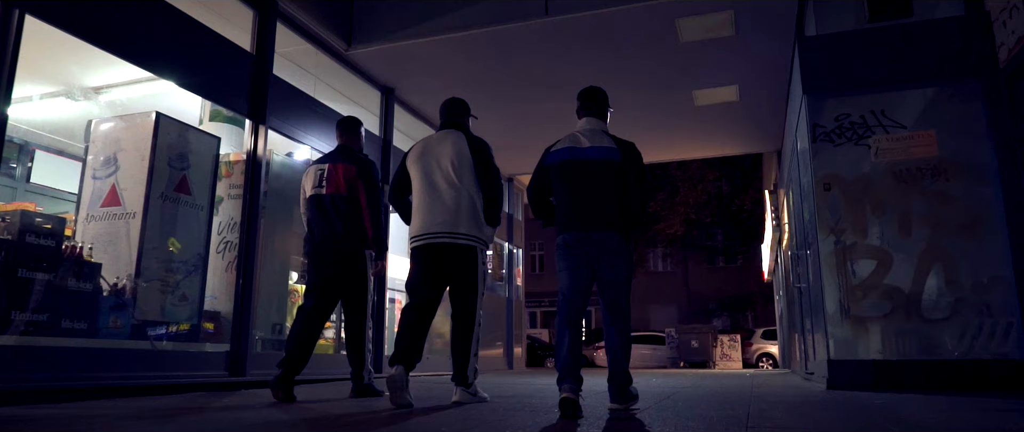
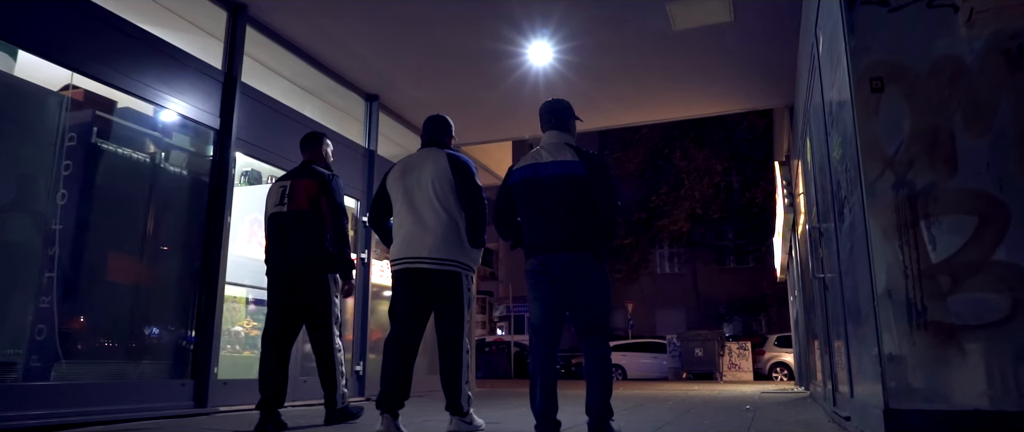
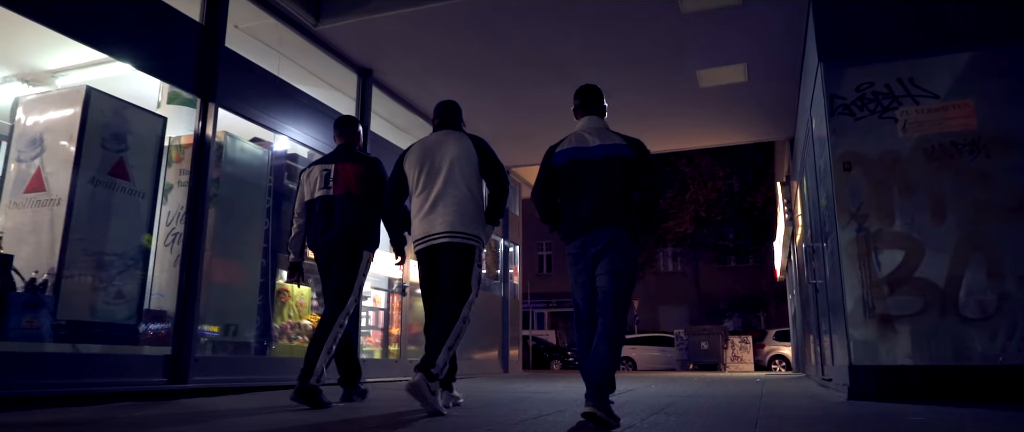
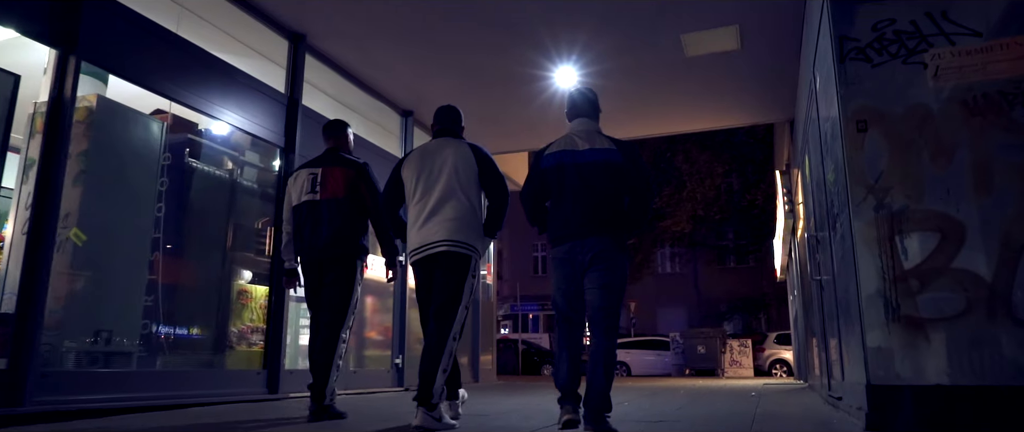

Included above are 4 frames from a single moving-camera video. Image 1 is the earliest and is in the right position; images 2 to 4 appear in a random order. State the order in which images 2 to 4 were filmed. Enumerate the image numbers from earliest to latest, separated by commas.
3, 4, 2
